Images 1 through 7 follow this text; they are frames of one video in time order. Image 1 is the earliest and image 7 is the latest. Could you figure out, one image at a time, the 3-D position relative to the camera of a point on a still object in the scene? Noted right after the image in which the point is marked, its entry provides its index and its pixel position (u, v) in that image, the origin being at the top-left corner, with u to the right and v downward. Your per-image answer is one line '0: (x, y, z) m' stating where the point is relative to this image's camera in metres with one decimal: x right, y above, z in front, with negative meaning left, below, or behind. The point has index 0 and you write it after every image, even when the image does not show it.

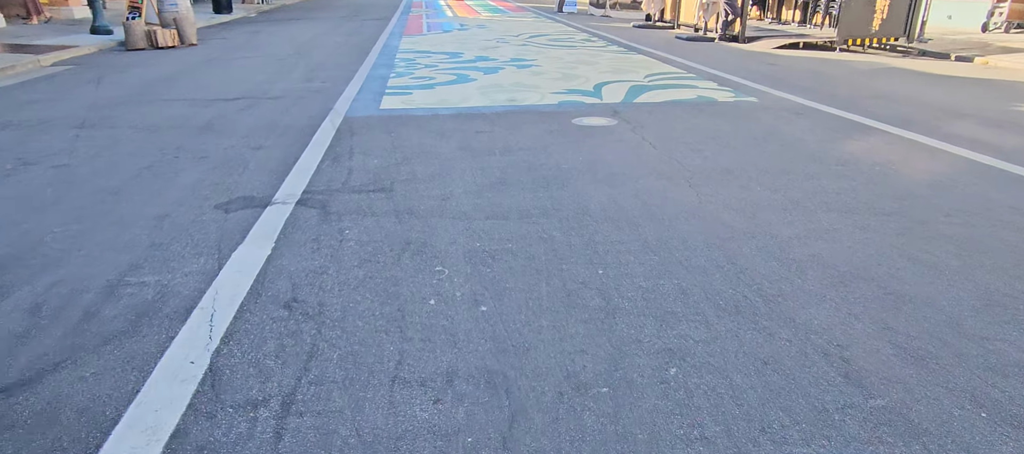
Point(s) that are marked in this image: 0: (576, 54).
0: (+1.3, +3.6, +15.3) m
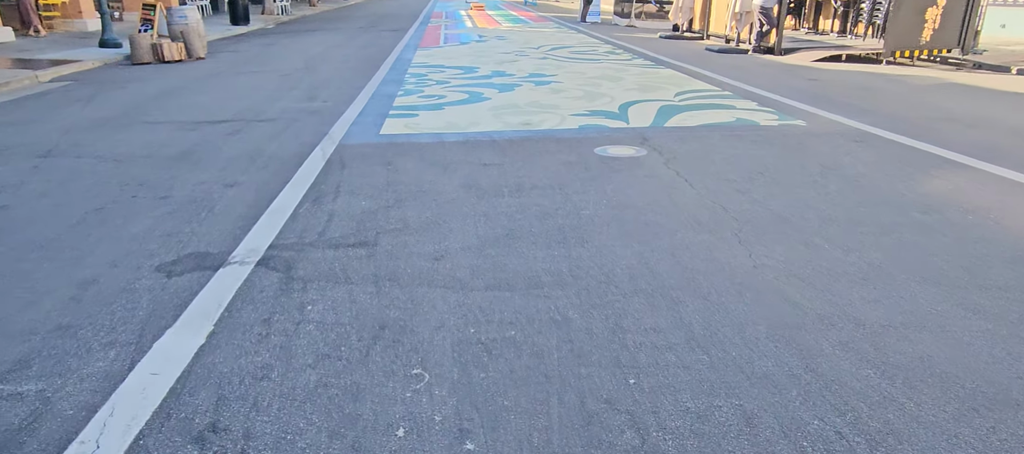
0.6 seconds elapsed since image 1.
0: (+1.7, +3.1, +14.3) m
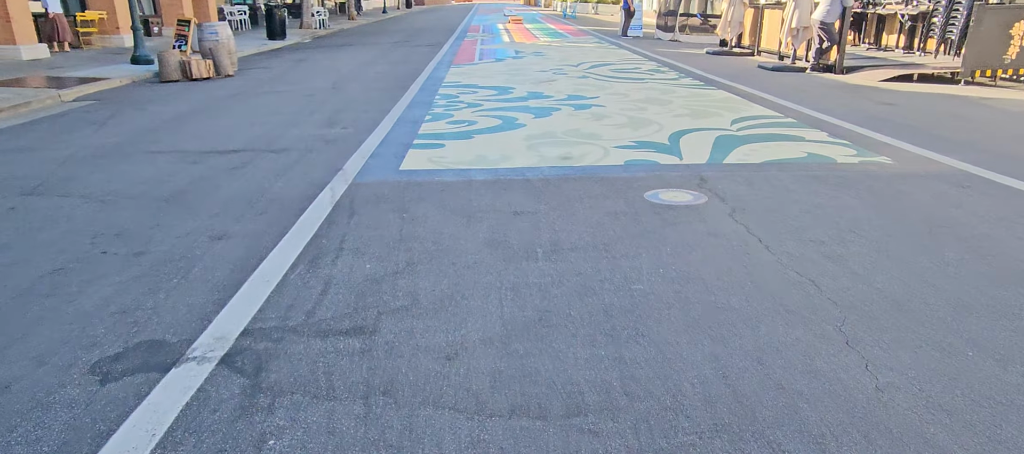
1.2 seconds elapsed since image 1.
0: (+2.3, +2.5, +13.3) m
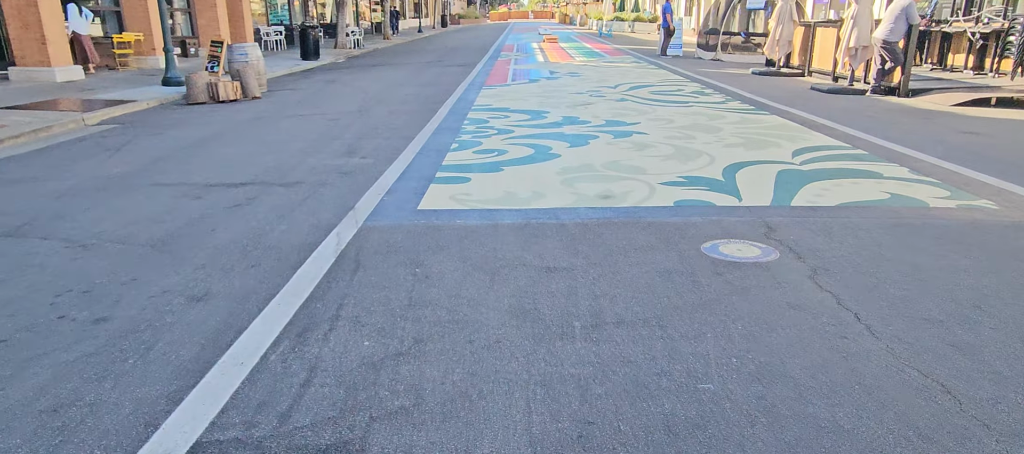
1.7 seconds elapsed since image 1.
0: (+2.9, +1.9, +12.3) m
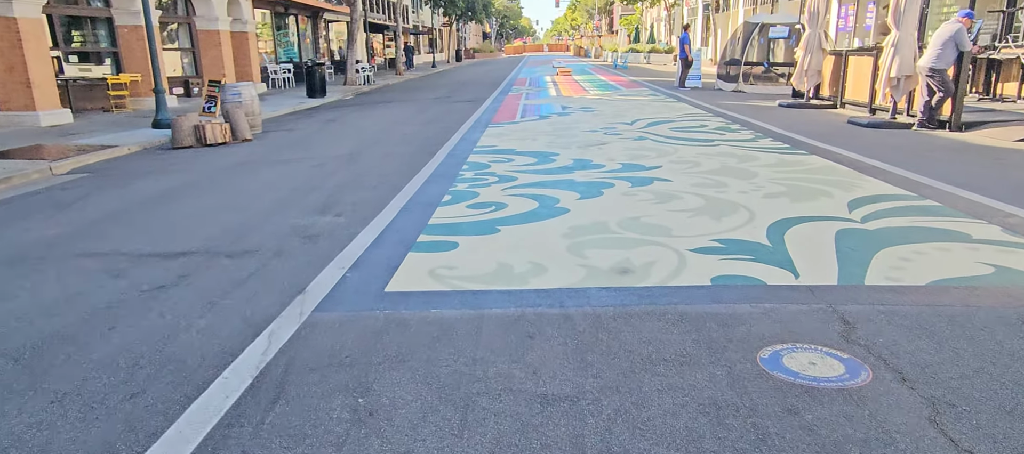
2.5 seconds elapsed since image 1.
0: (+3.0, +1.1, +10.9) m
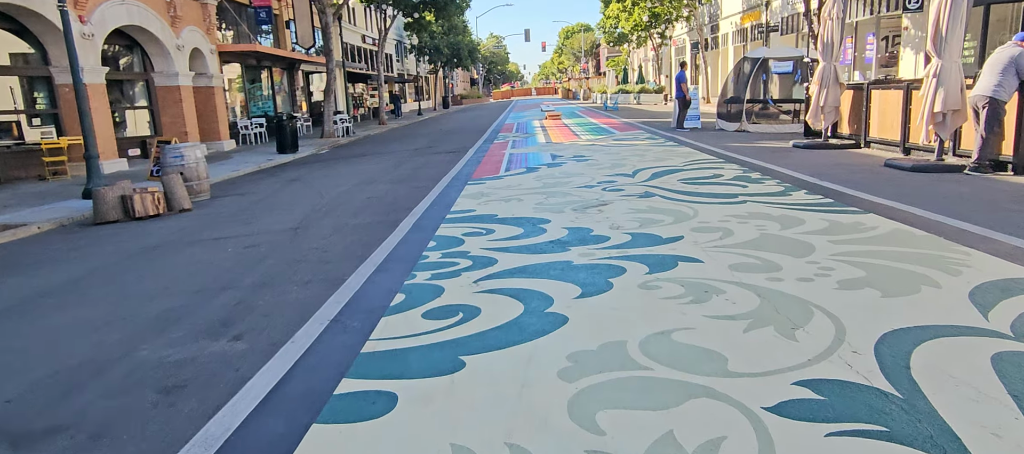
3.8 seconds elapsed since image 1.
0: (+2.7, +0.1, +8.6) m
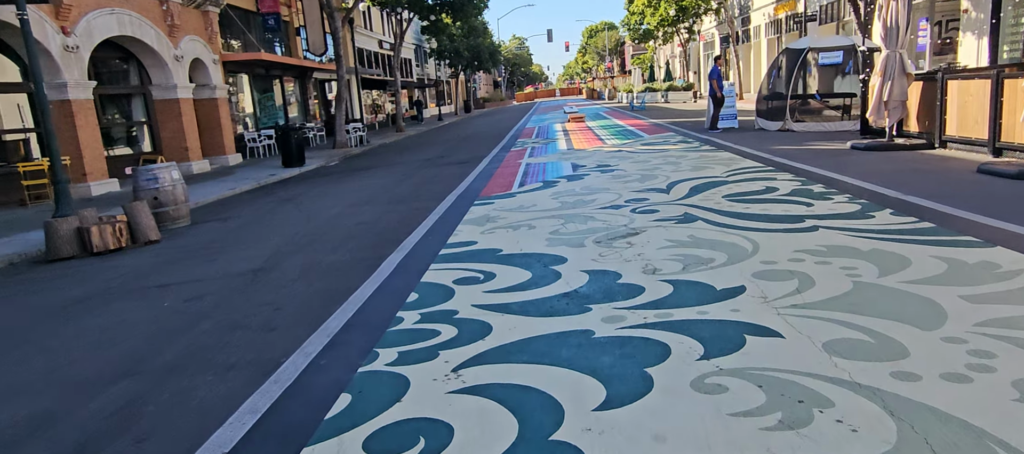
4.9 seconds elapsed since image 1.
0: (+2.7, -0.2, +6.4) m
